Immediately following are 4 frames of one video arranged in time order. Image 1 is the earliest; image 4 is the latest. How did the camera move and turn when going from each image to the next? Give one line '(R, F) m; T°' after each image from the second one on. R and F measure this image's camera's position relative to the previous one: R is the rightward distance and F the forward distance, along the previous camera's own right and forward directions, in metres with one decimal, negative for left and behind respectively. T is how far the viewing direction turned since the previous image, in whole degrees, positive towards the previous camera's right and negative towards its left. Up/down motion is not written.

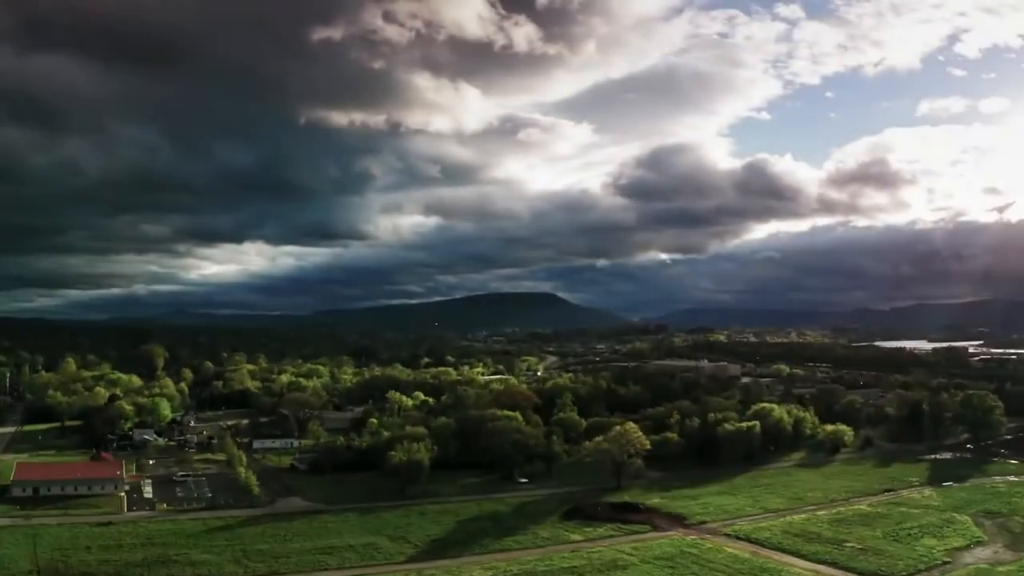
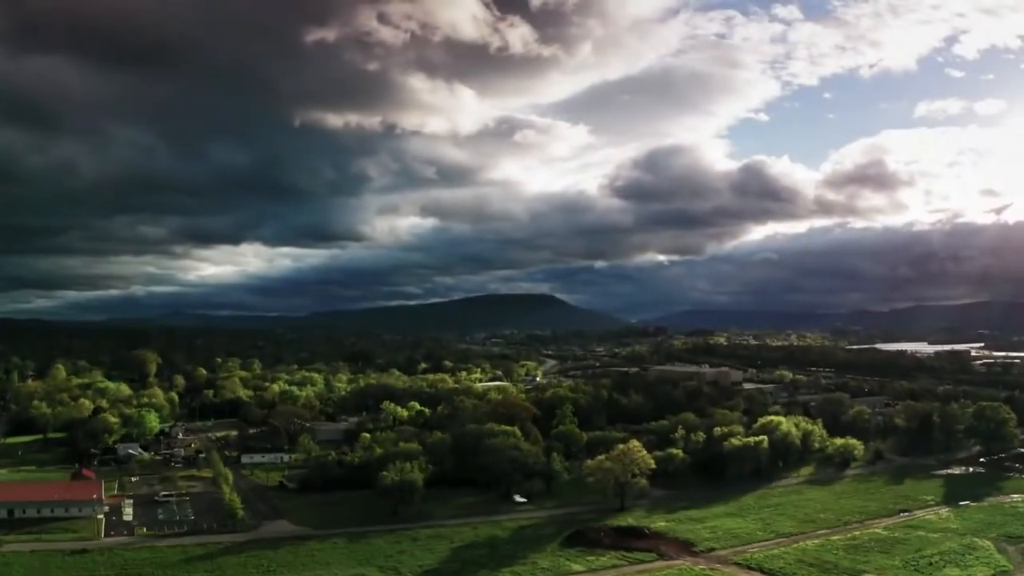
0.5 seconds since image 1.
(0.0, +0.7) m; 0°
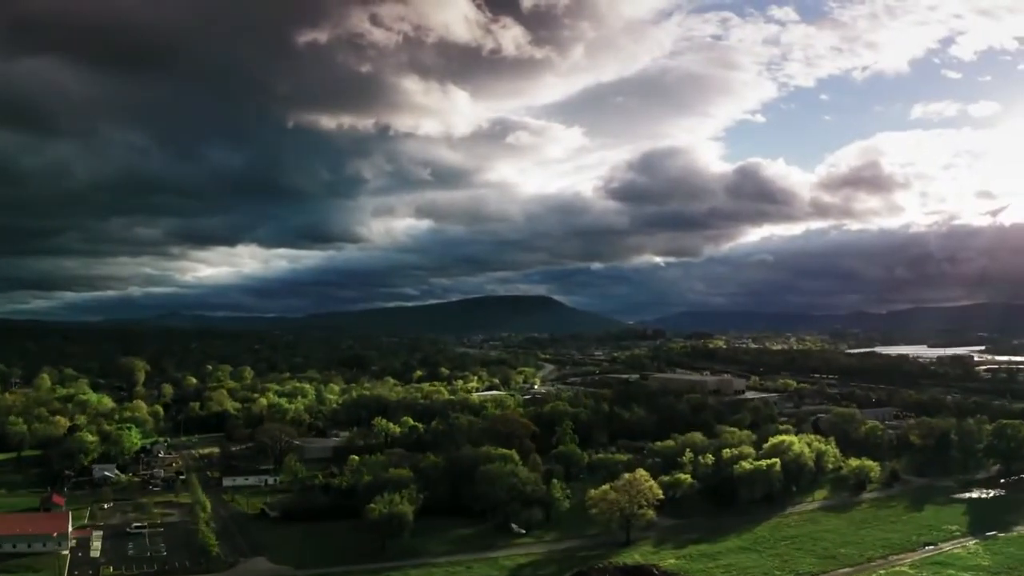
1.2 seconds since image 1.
(0.0, +1.0) m; 0°
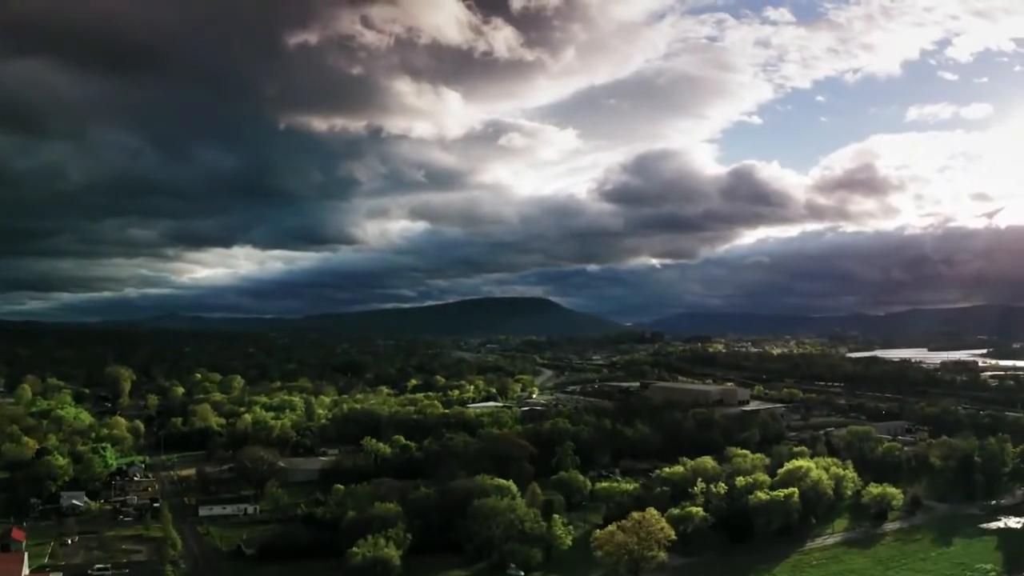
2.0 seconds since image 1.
(0.0, +1.2) m; 0°
